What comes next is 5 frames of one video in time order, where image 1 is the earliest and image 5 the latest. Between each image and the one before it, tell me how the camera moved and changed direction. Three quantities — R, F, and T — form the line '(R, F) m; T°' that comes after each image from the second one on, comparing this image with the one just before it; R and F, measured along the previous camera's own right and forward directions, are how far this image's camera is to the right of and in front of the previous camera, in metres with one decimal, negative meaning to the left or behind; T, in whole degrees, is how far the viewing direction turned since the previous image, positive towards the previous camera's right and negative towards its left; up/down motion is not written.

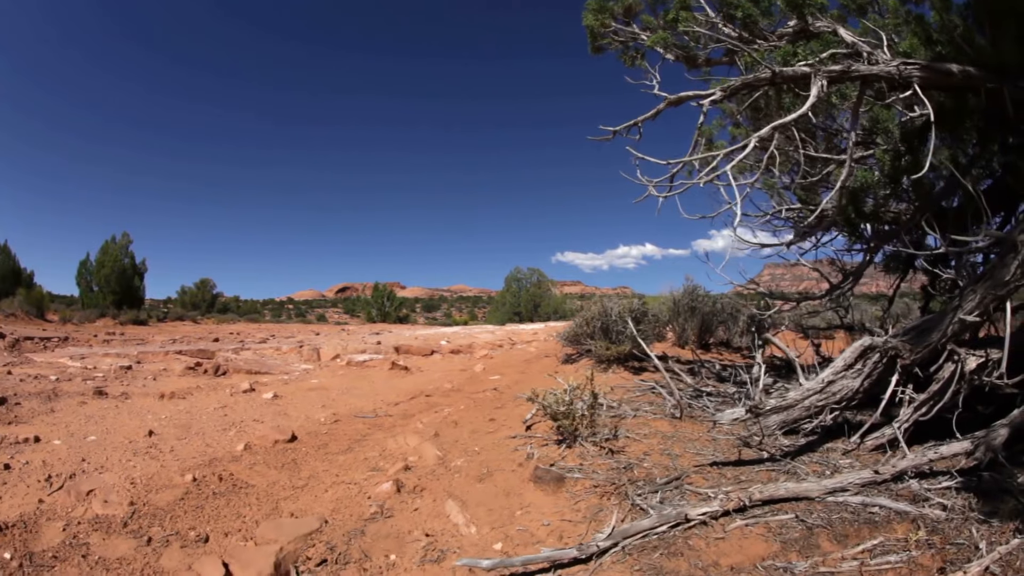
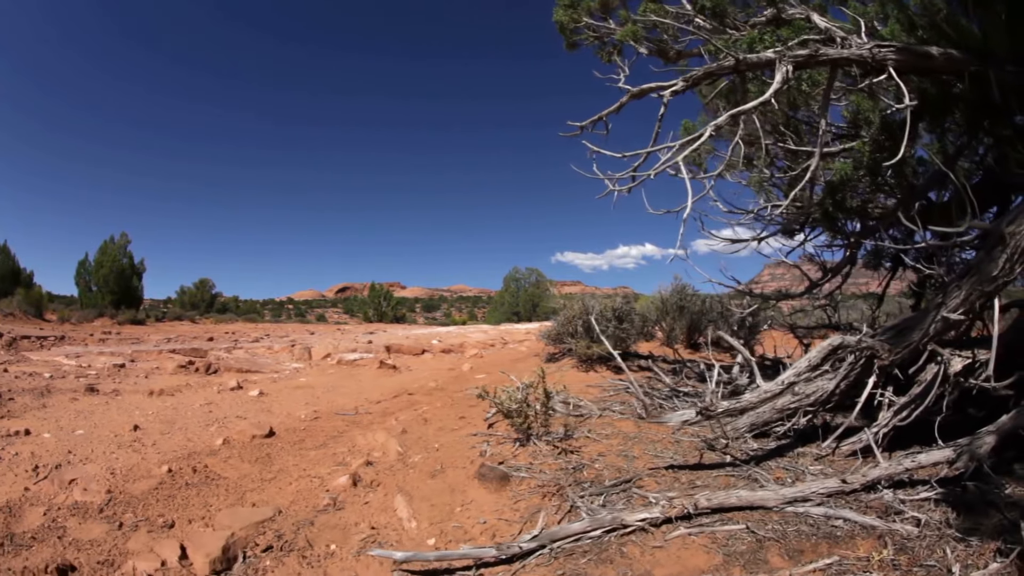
(+0.4, 0.0) m; -2°
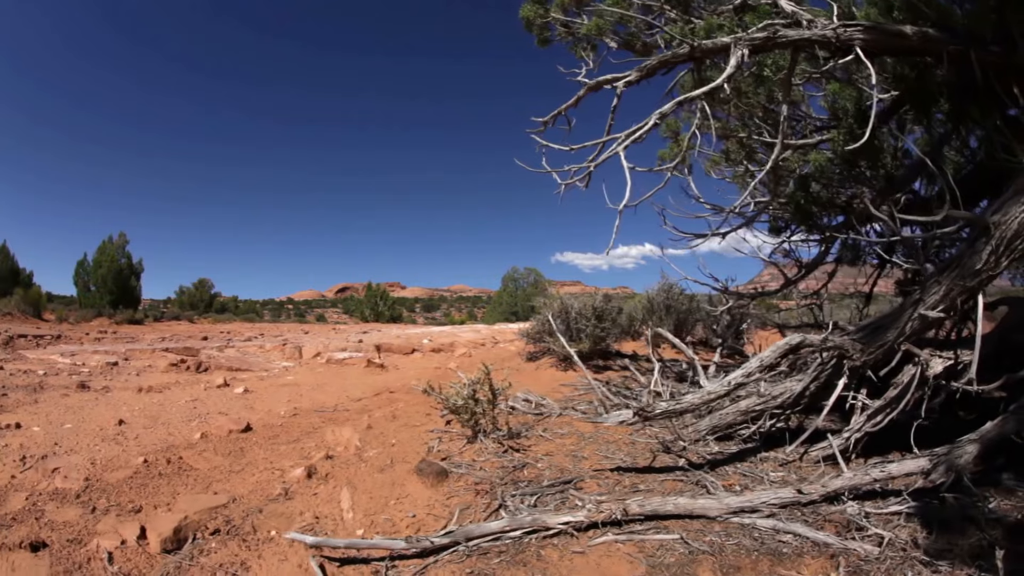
(+0.5, 0.0) m; -3°
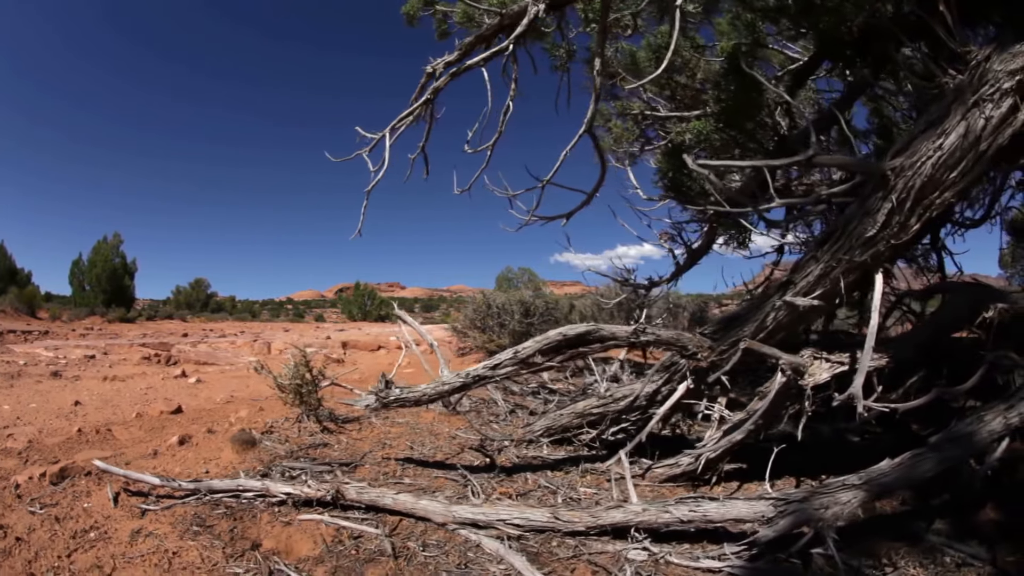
(+1.6, +0.4) m; -10°
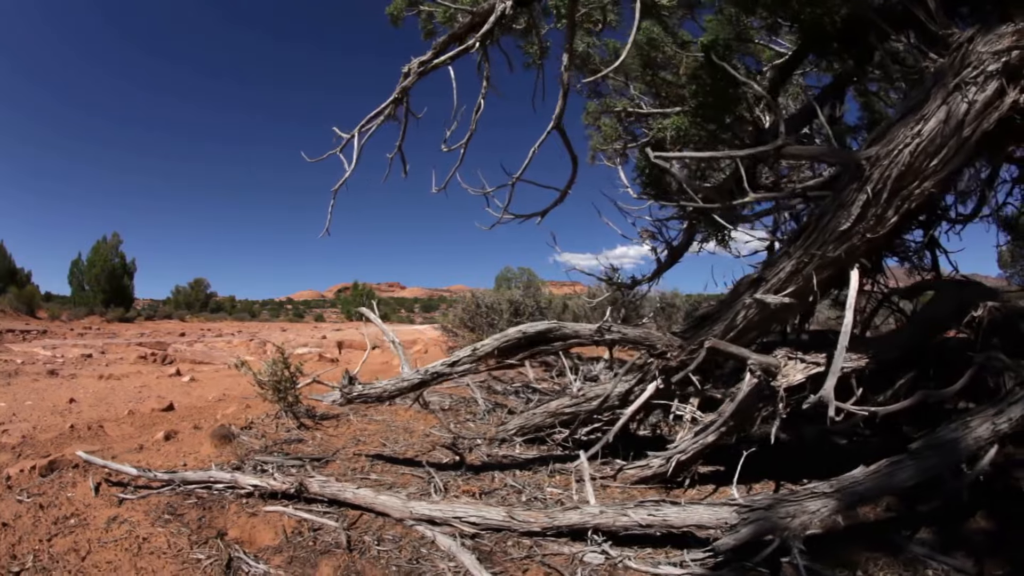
(+0.2, 0.0) m; -1°
